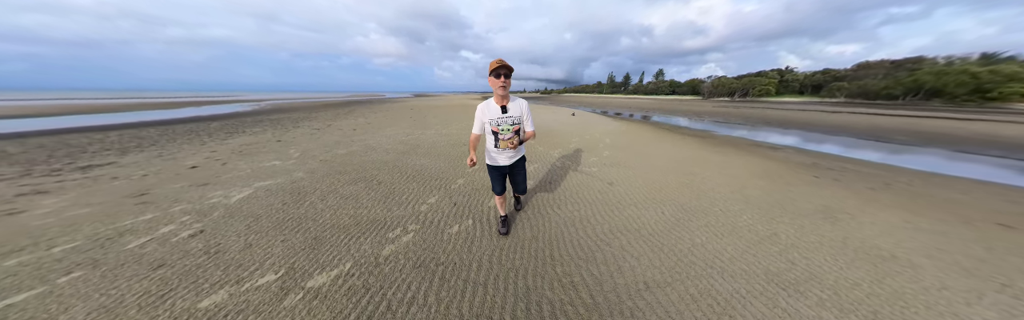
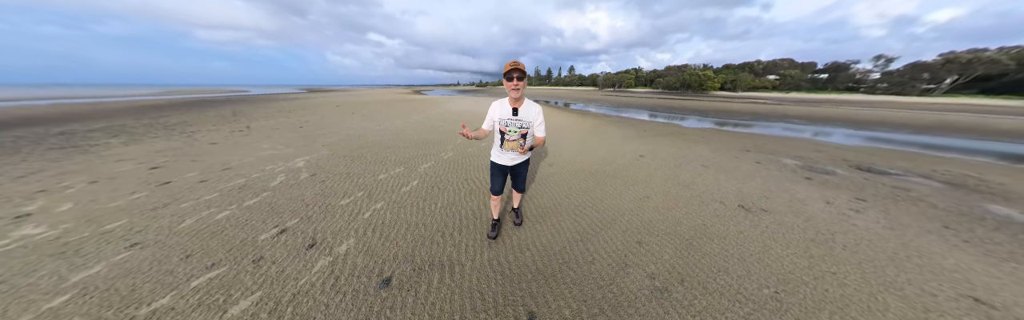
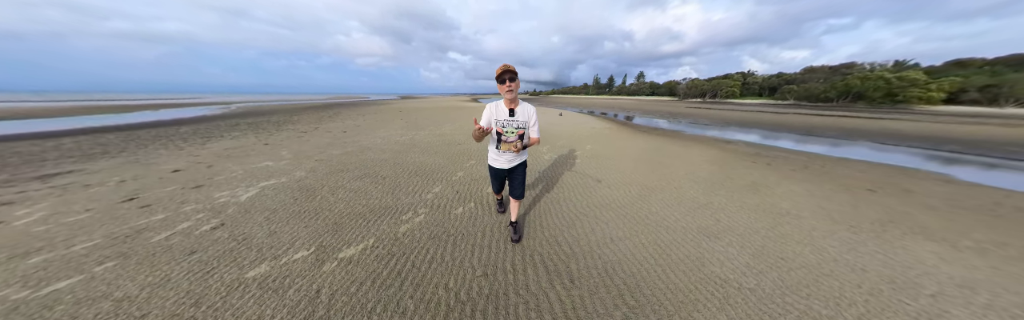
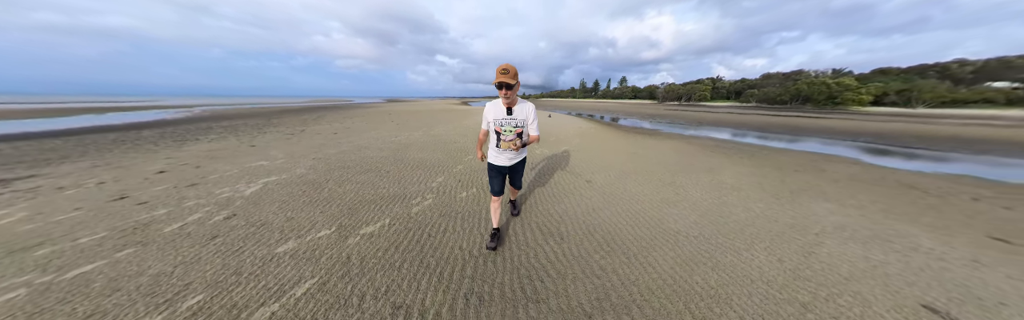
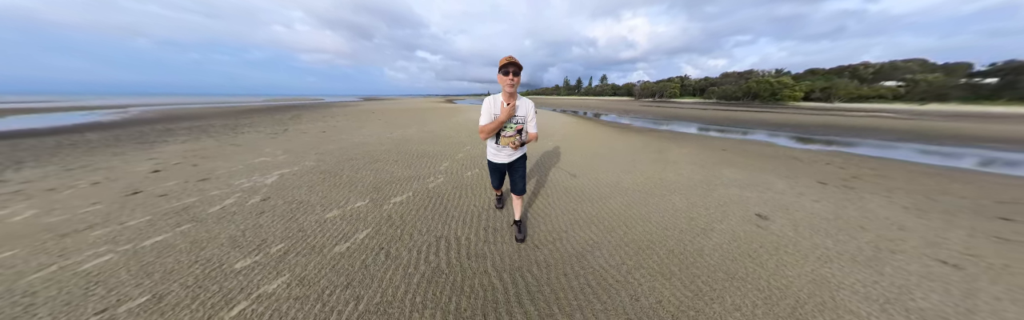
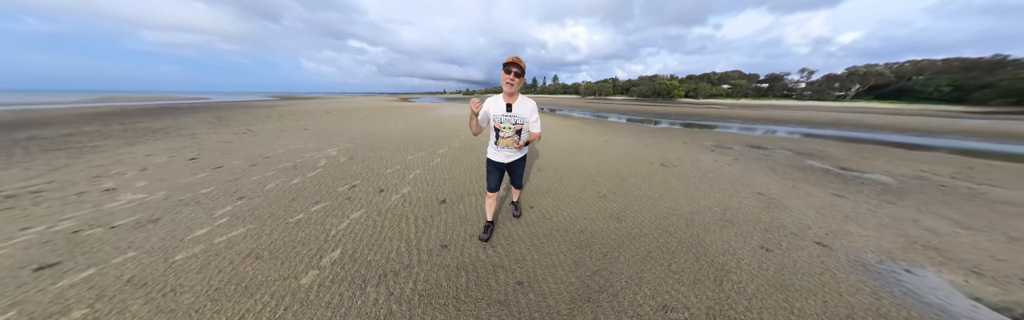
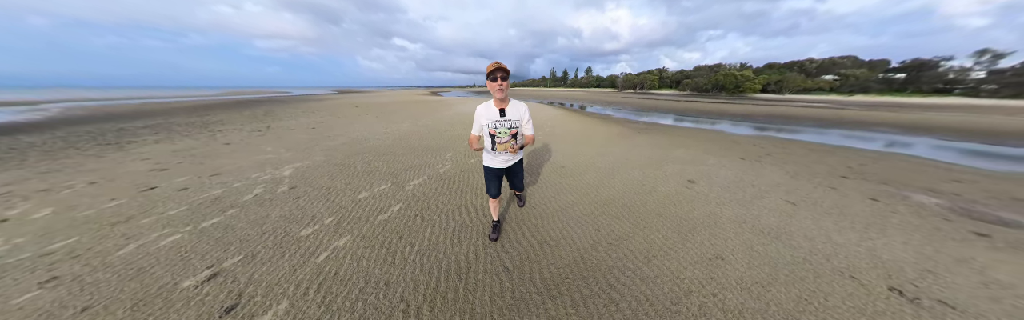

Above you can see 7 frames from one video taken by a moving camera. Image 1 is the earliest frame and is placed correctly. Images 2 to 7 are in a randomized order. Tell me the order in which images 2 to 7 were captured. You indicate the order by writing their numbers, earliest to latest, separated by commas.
3, 4, 5, 7, 2, 6
